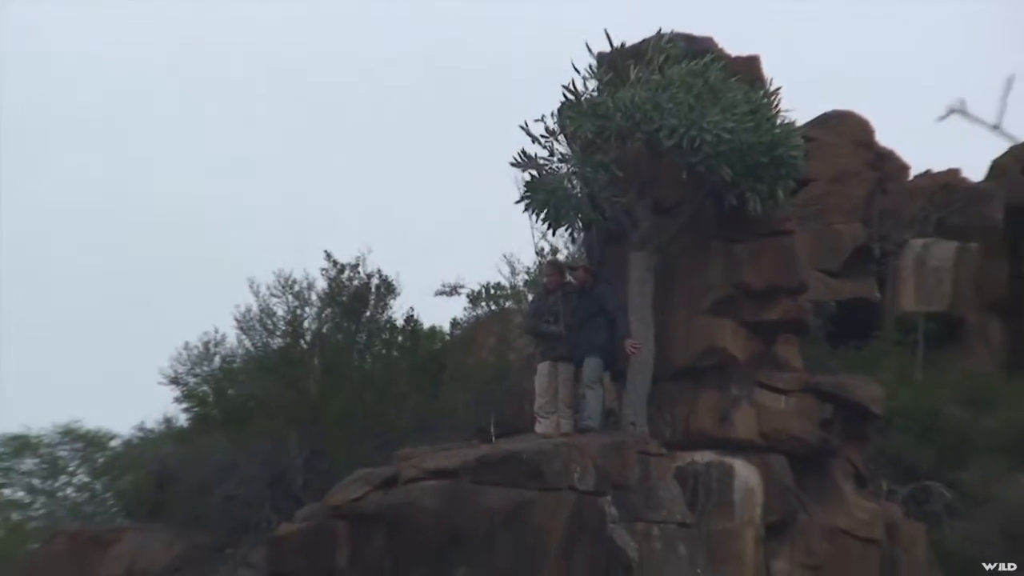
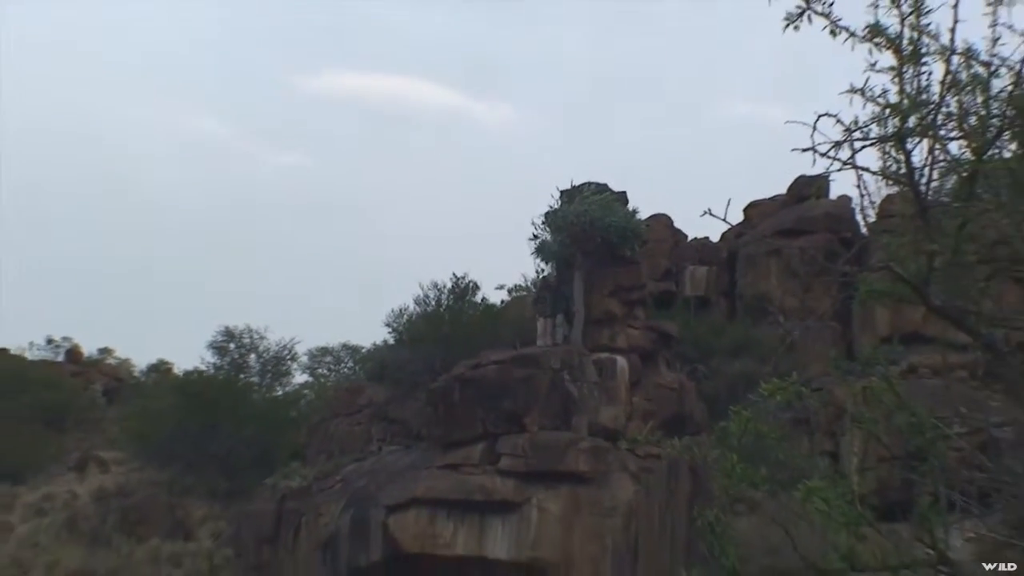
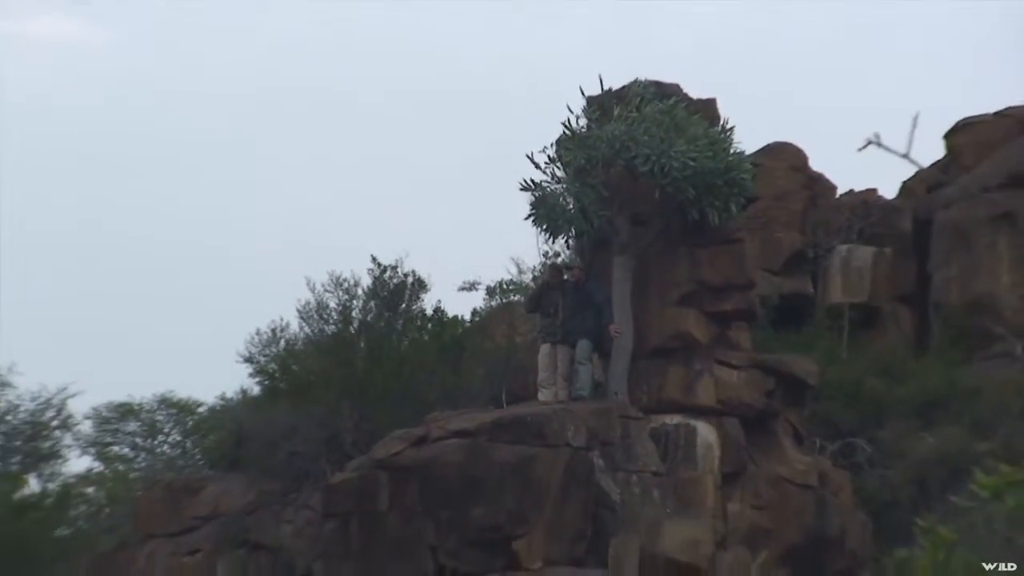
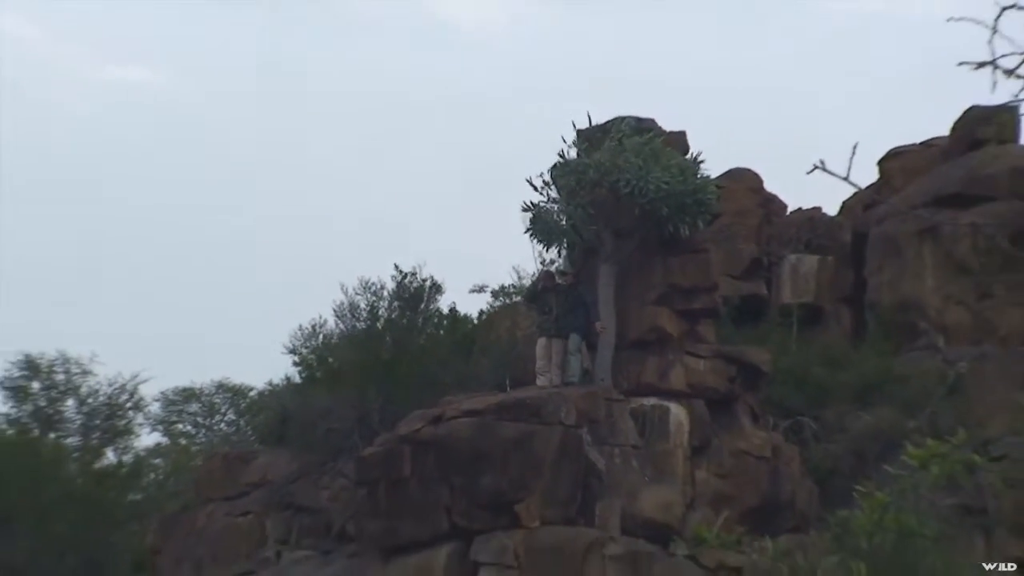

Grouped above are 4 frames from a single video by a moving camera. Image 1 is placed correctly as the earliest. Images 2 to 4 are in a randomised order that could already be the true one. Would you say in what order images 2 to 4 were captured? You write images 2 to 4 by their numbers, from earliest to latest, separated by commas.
3, 4, 2
